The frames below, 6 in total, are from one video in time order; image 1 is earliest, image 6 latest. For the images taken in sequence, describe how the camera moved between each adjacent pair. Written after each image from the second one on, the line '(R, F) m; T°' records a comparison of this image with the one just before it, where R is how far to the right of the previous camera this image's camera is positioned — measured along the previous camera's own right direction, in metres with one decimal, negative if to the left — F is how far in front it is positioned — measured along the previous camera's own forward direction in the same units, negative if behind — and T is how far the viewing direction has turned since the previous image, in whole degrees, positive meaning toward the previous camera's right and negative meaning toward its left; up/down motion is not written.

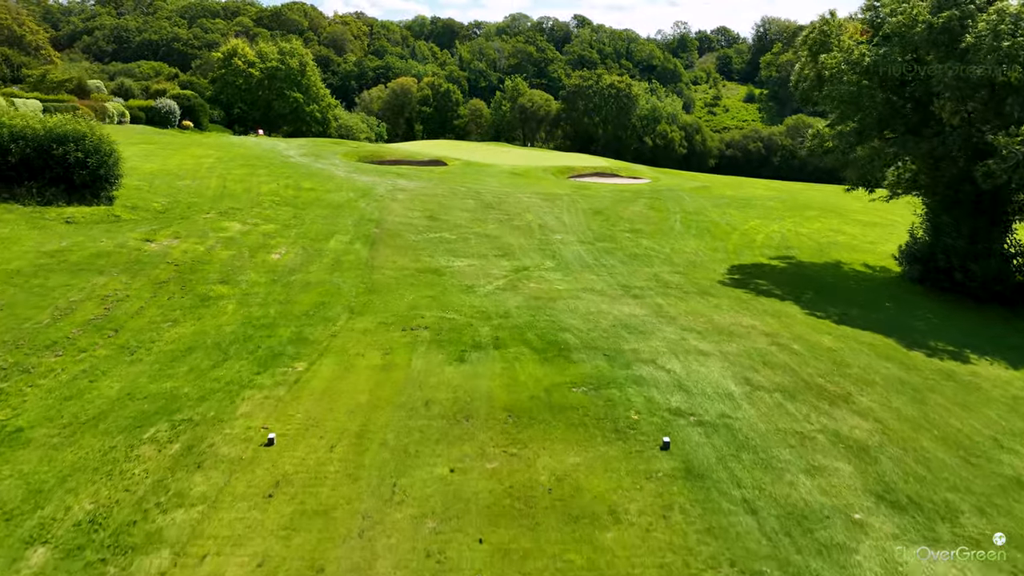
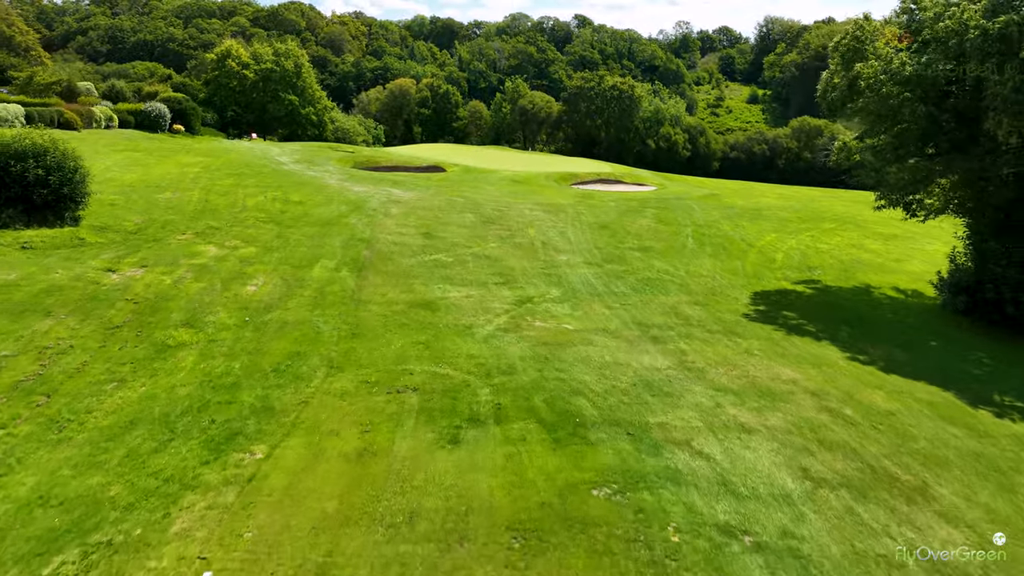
(0.0, +1.3) m; 0°
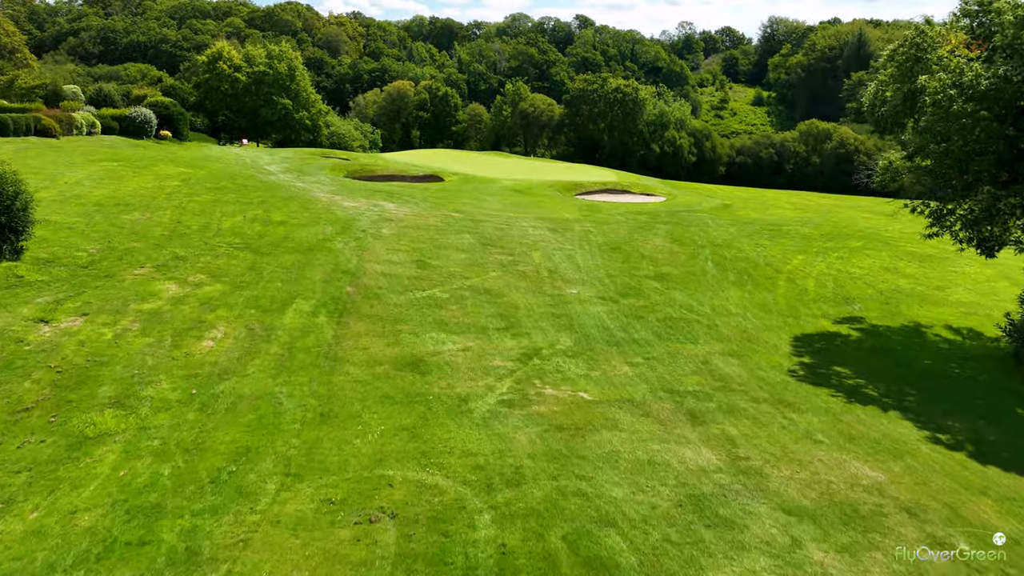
(-0.1, +1.8) m; 0°
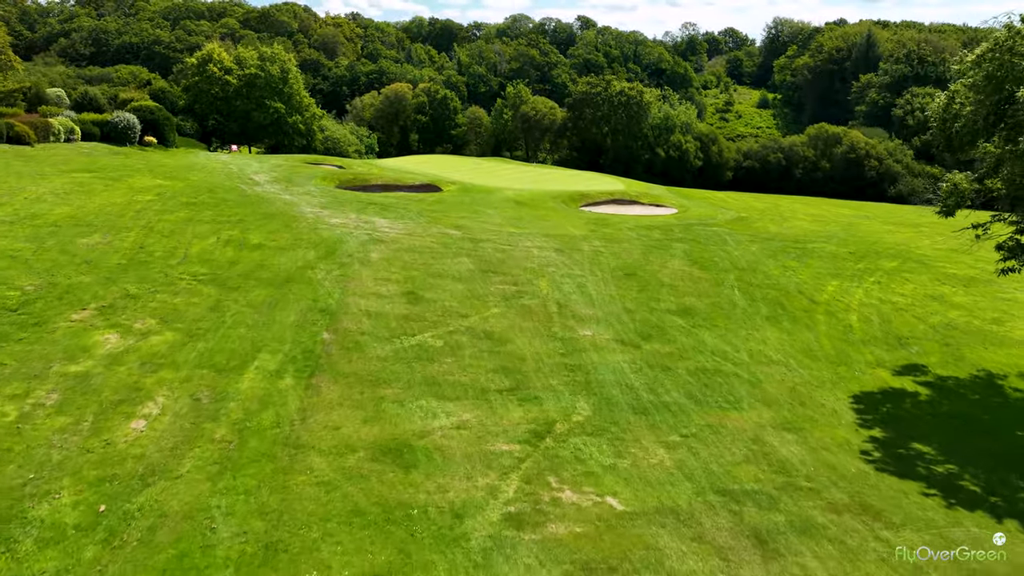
(-0.1, +2.0) m; 0°
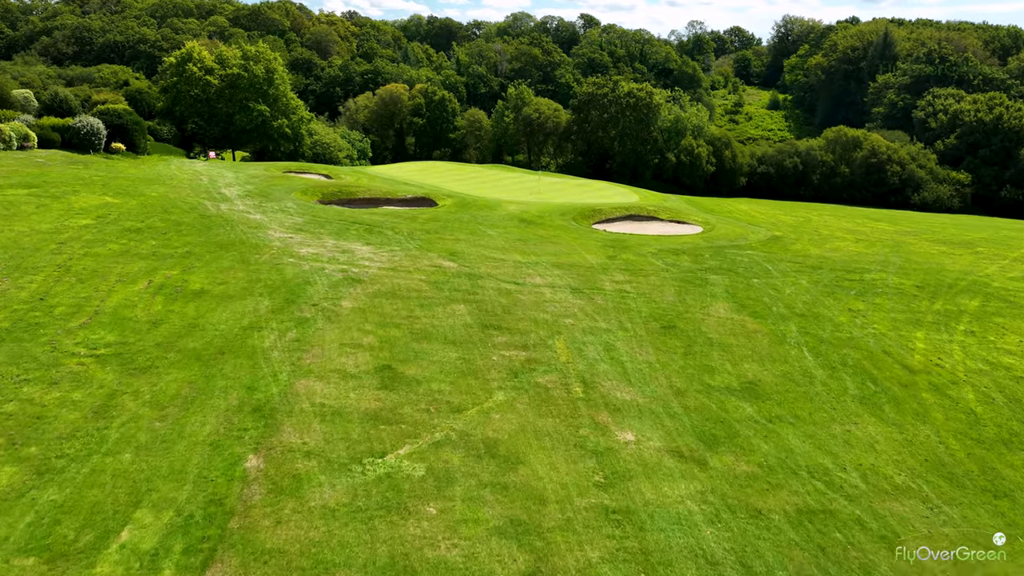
(-0.1, +3.6) m; 0°
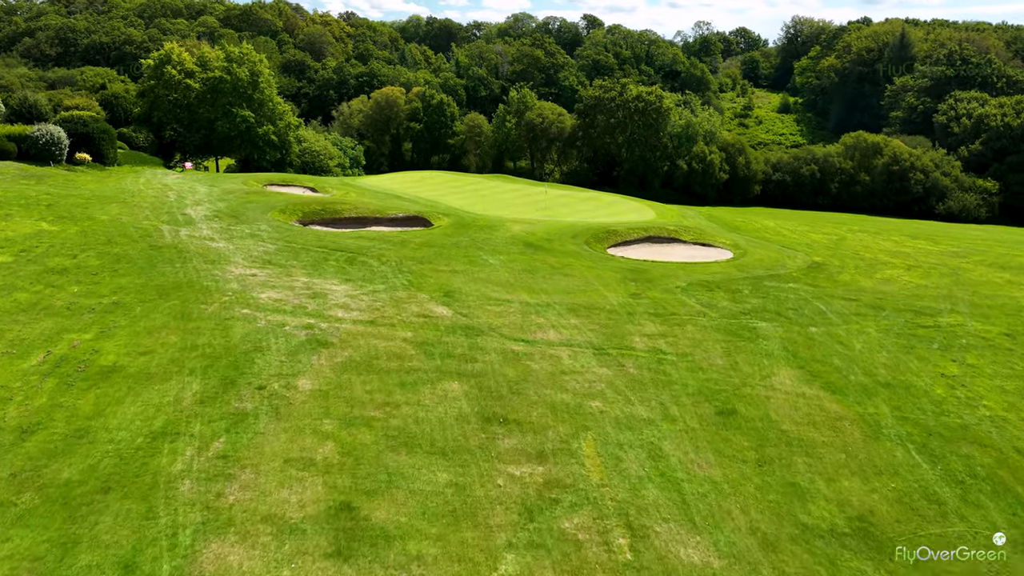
(-0.1, +3.4) m; 0°
